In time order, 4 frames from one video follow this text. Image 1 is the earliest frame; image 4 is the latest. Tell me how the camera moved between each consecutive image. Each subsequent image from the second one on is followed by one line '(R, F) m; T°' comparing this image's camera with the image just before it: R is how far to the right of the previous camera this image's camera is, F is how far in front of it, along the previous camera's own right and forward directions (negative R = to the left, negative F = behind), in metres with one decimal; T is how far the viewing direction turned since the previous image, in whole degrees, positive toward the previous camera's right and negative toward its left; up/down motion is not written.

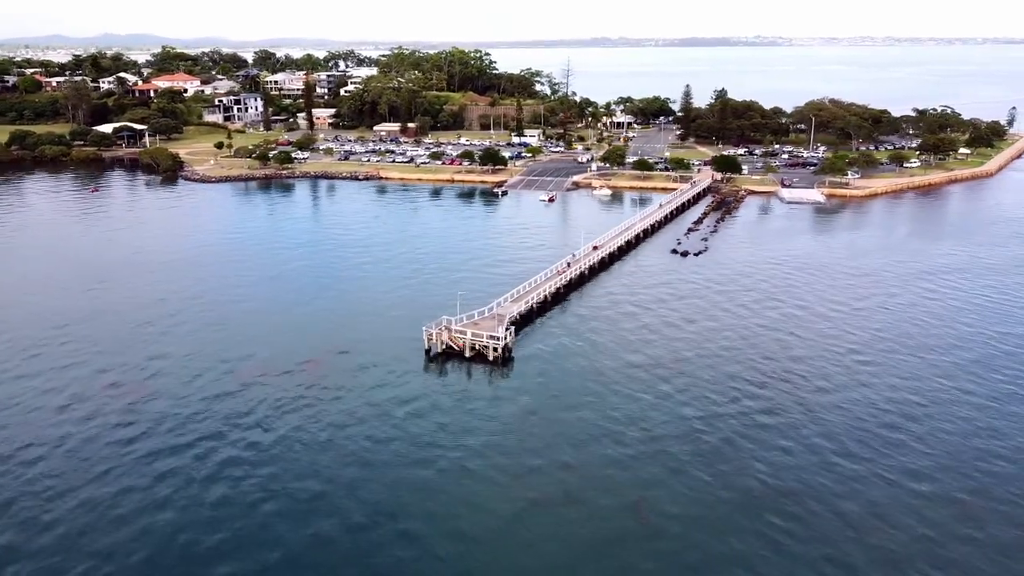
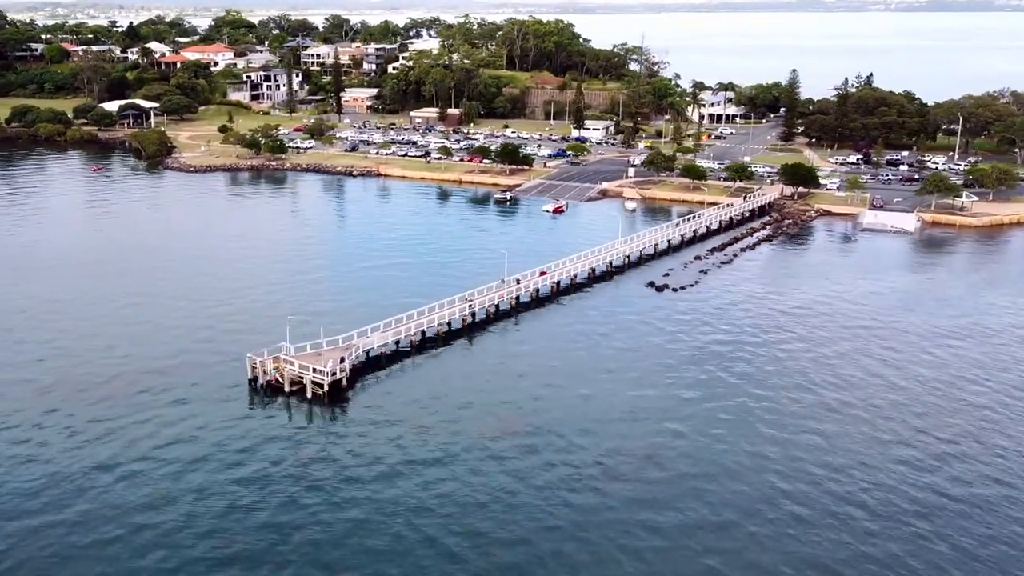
(+16.7, +12.0) m; -17°
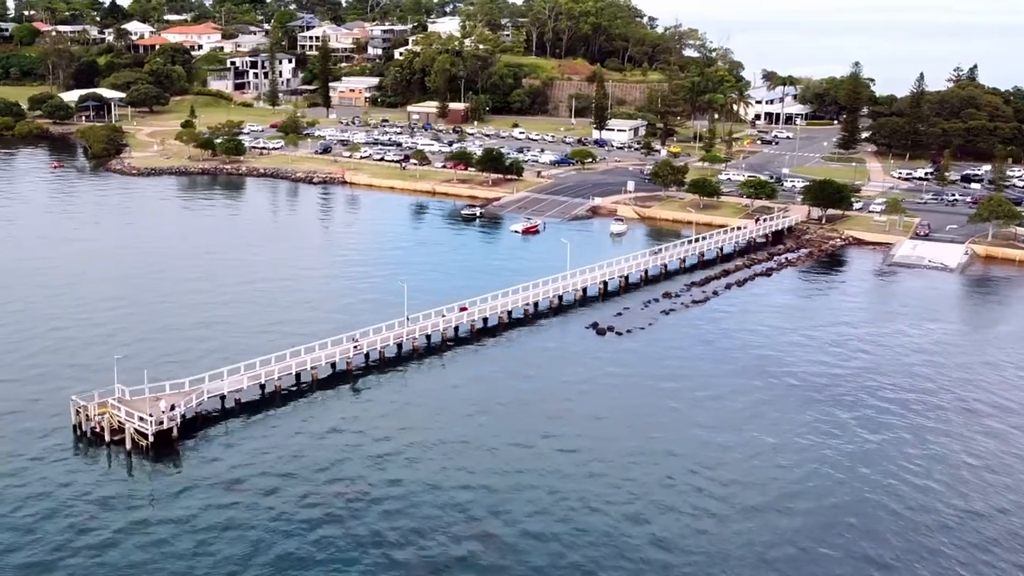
(+8.8, +9.6) m; -9°
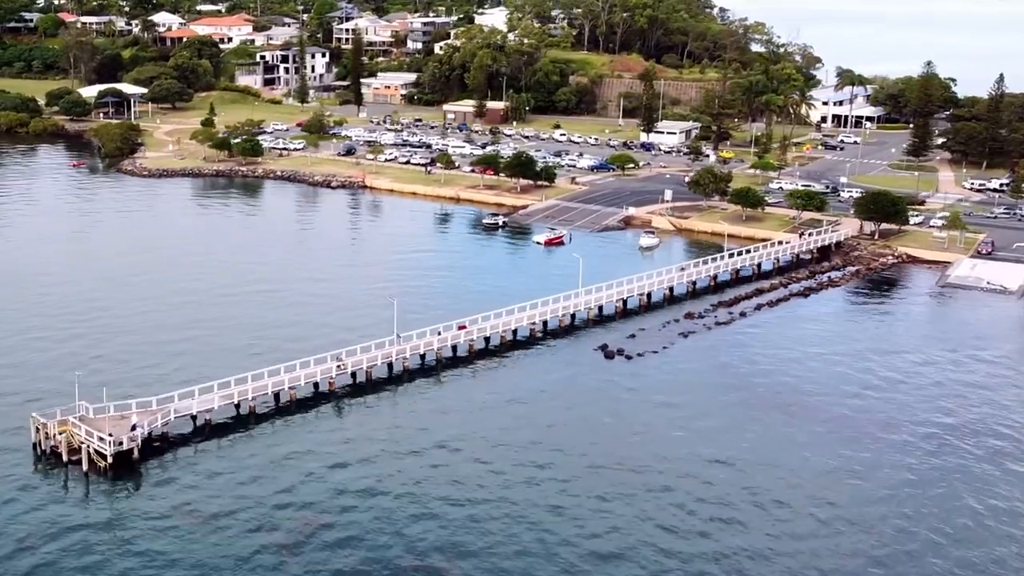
(+2.9, +4.1) m; -5°
